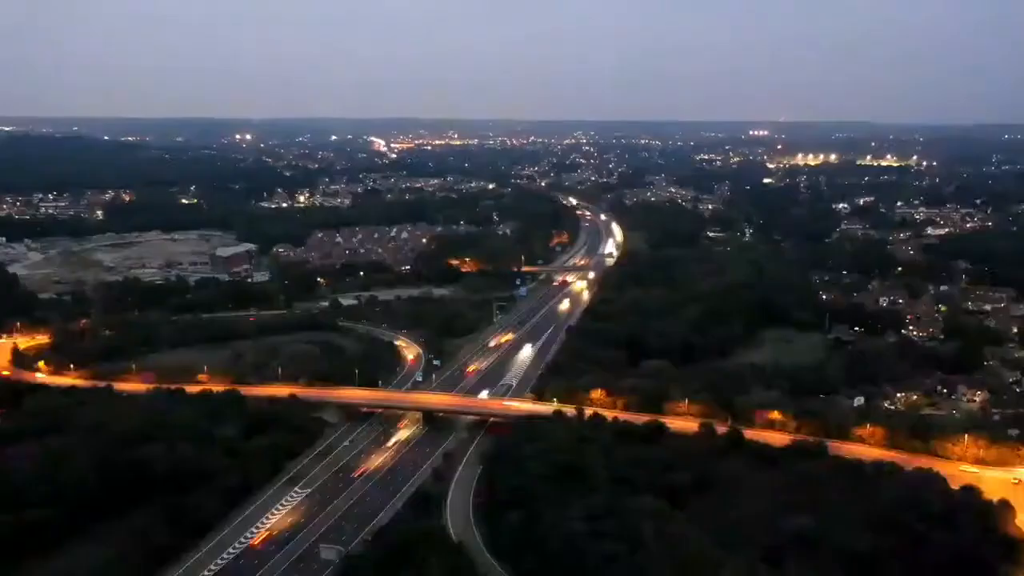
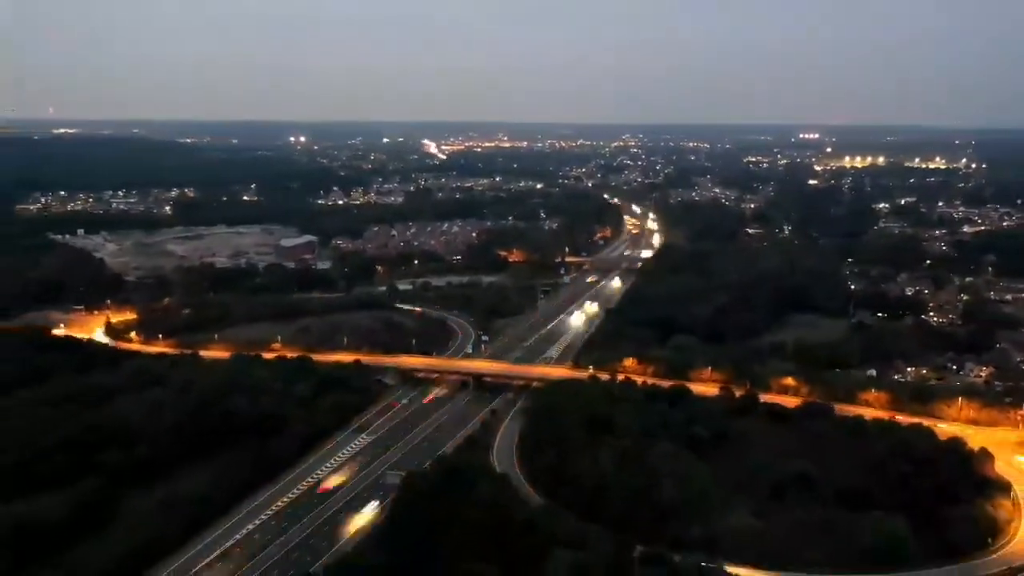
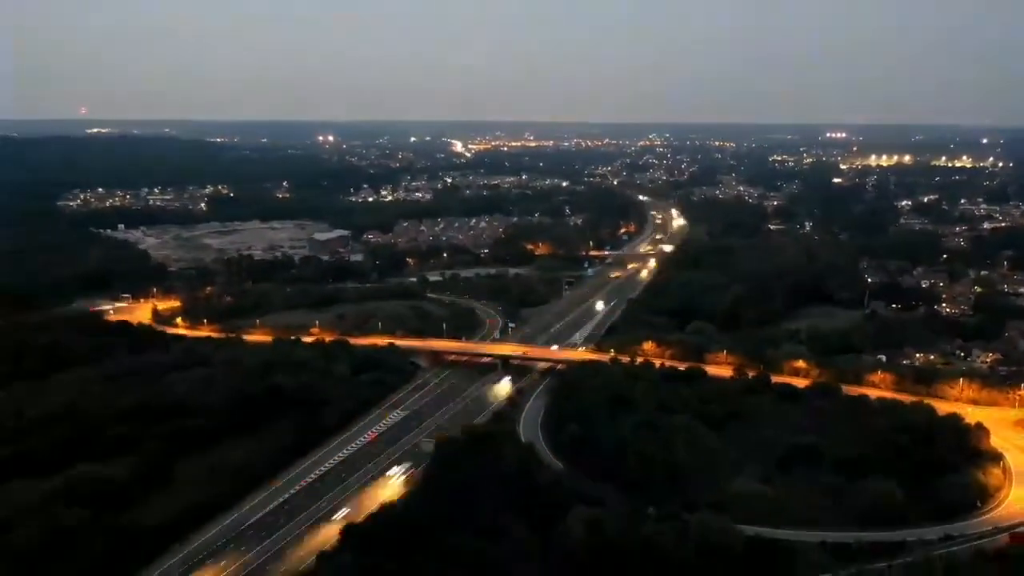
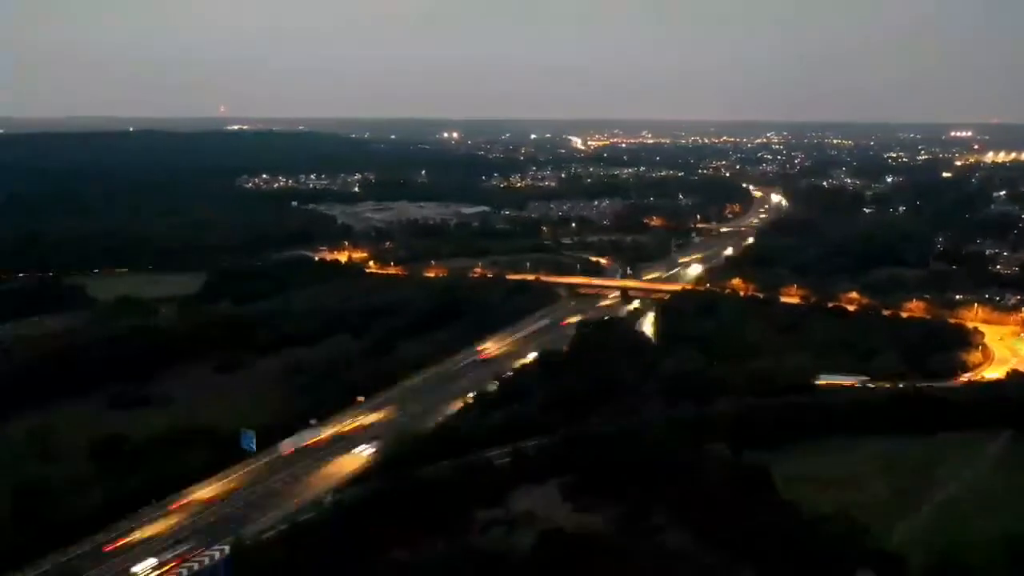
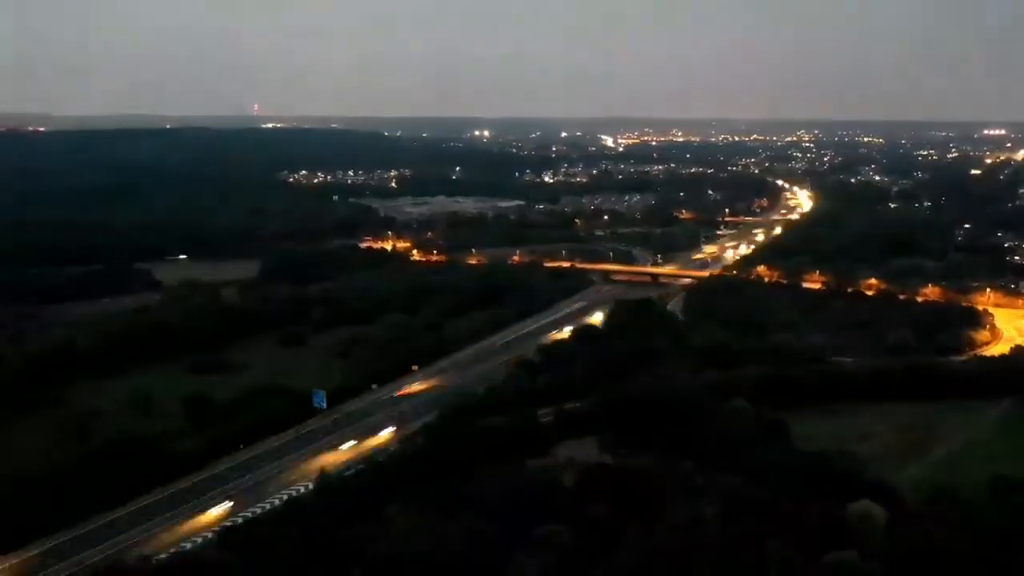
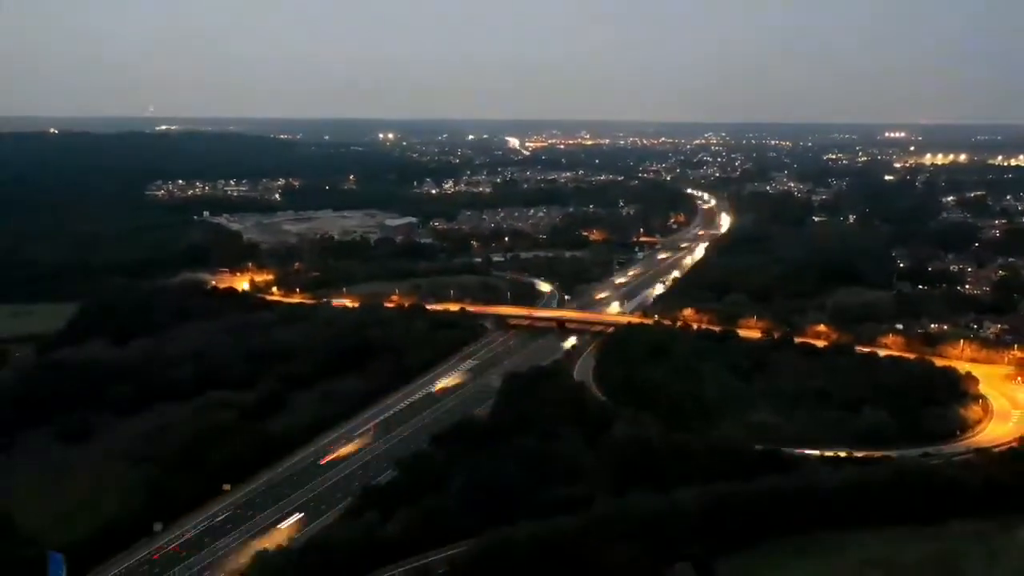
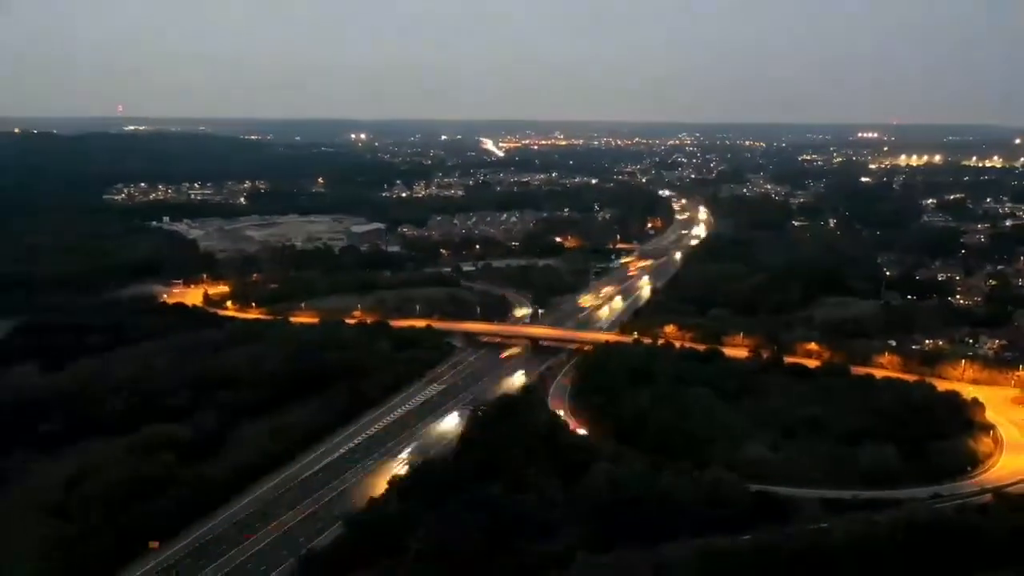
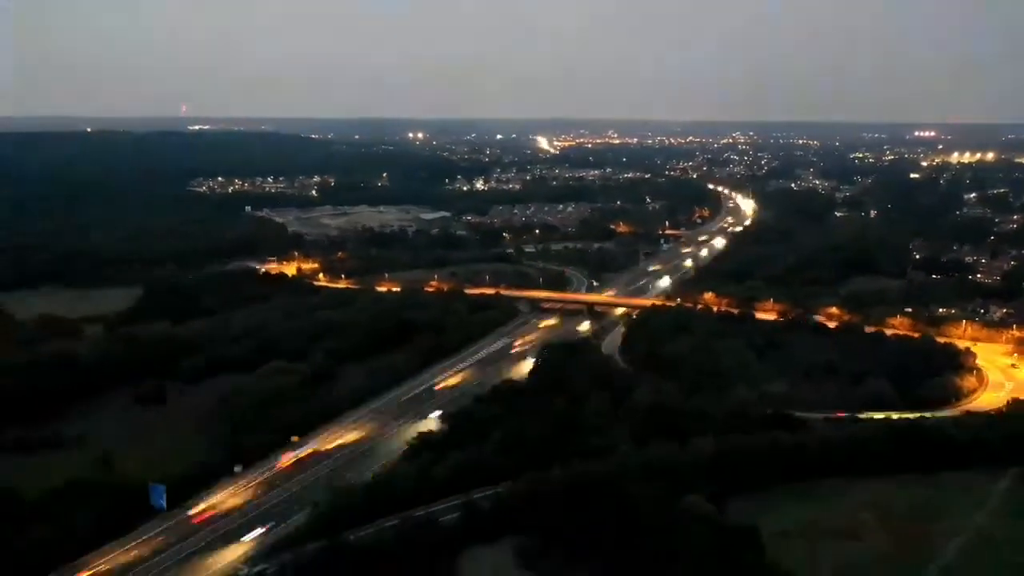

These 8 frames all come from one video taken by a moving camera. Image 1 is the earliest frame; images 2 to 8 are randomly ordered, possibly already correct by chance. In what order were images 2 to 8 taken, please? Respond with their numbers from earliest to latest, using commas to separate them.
2, 3, 7, 6, 8, 4, 5
